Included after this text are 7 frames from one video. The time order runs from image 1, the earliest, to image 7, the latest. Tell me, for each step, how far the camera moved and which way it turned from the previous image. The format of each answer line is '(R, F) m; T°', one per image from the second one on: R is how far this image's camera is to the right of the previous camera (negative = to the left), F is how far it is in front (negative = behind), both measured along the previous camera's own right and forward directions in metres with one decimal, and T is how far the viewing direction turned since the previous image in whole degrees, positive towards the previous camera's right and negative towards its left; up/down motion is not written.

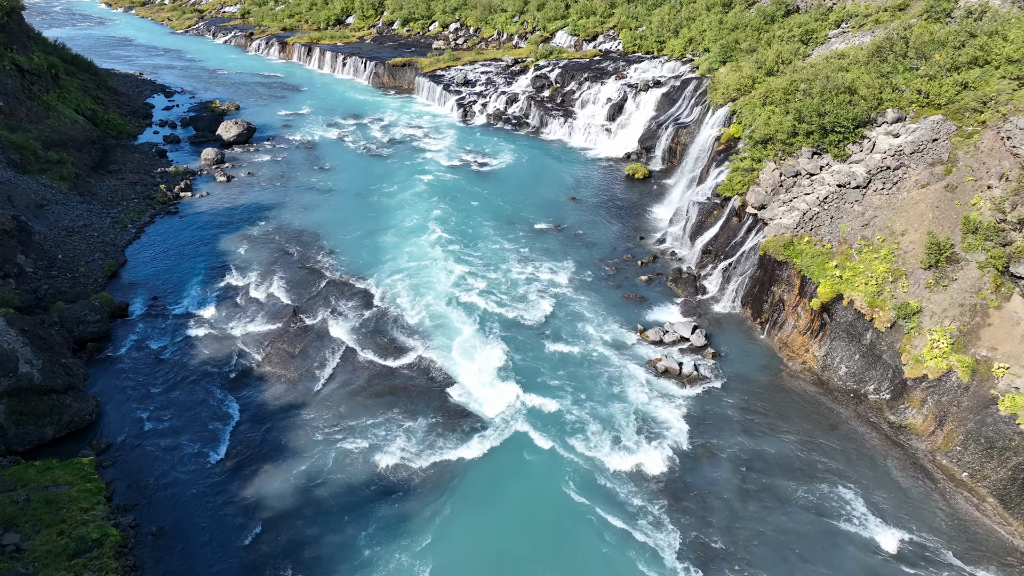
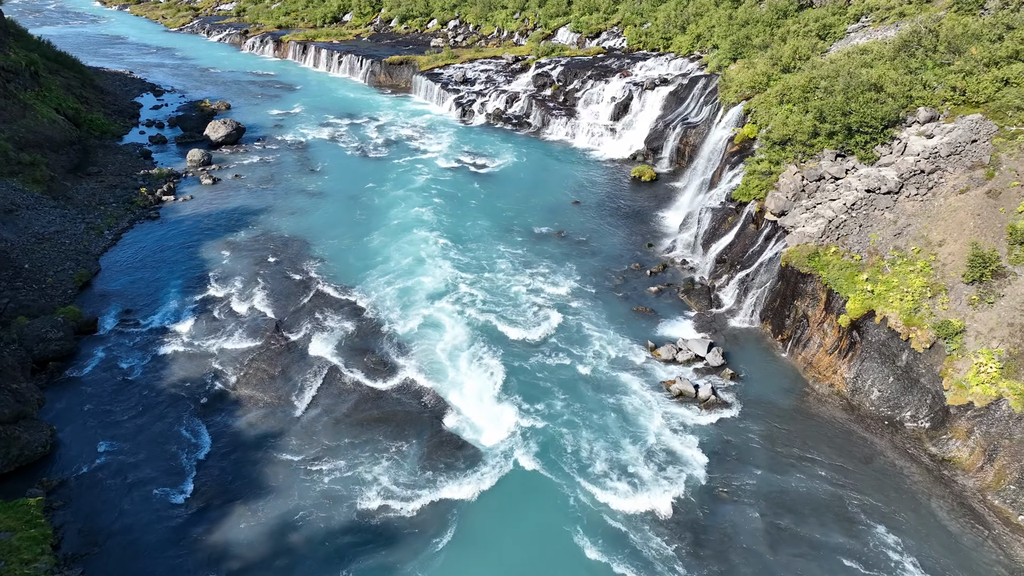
(0.0, +2.4) m; 0°
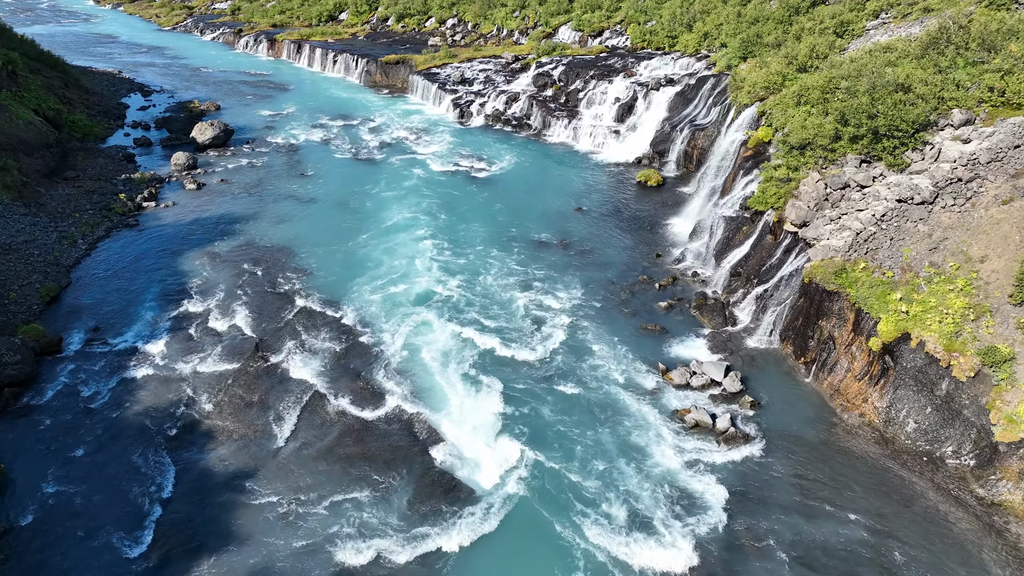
(0.0, +2.2) m; 0°
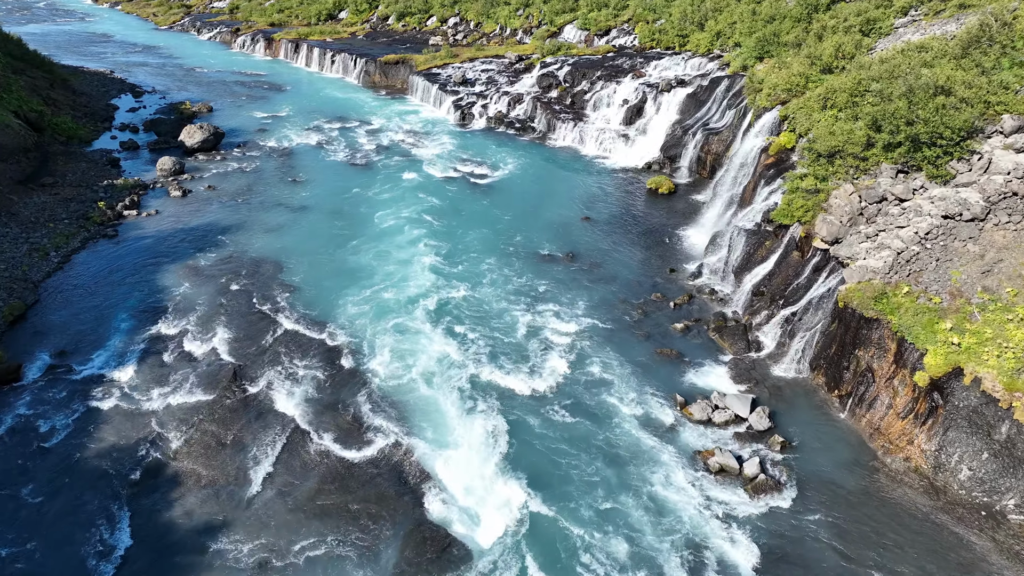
(0.0, +2.4) m; 0°
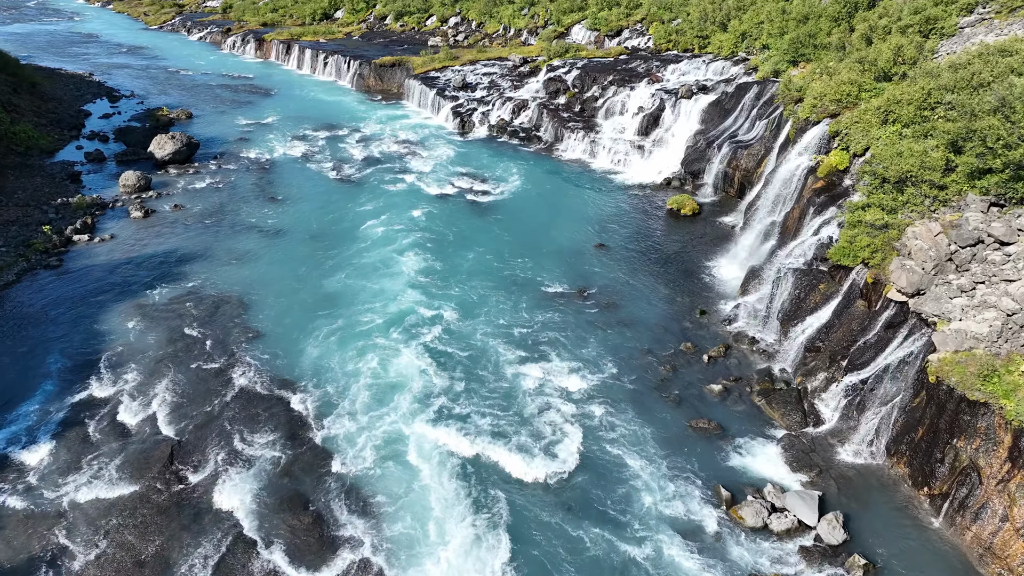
(0.0, +4.8) m; 0°
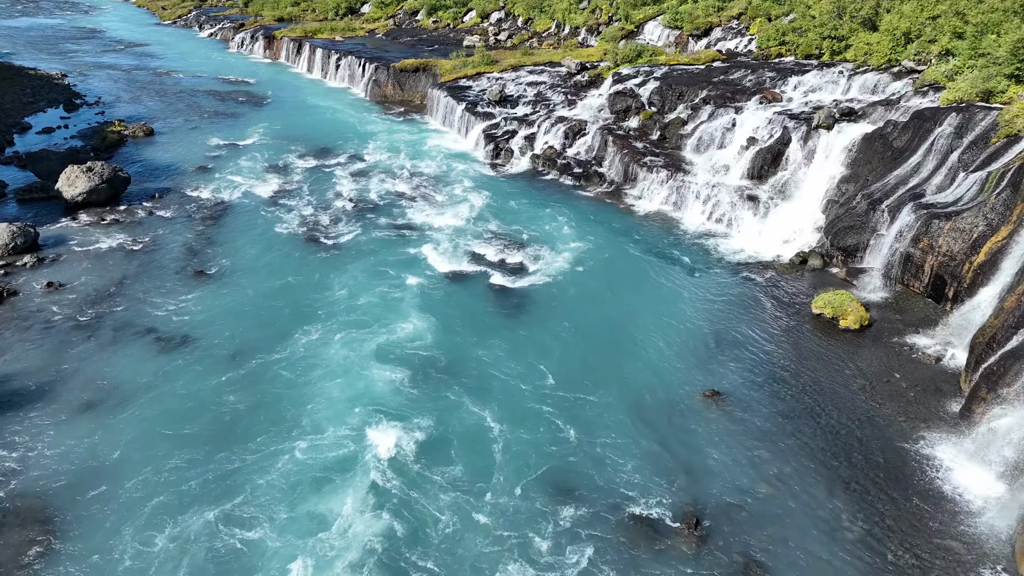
(-0.2, +14.2) m; -4°
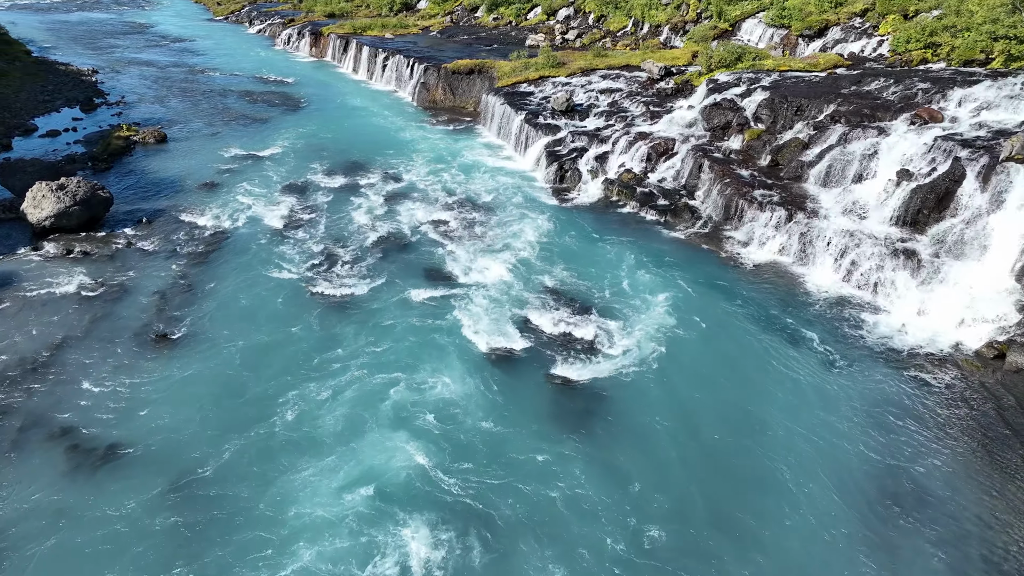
(-0.5, +7.5) m; -4°
